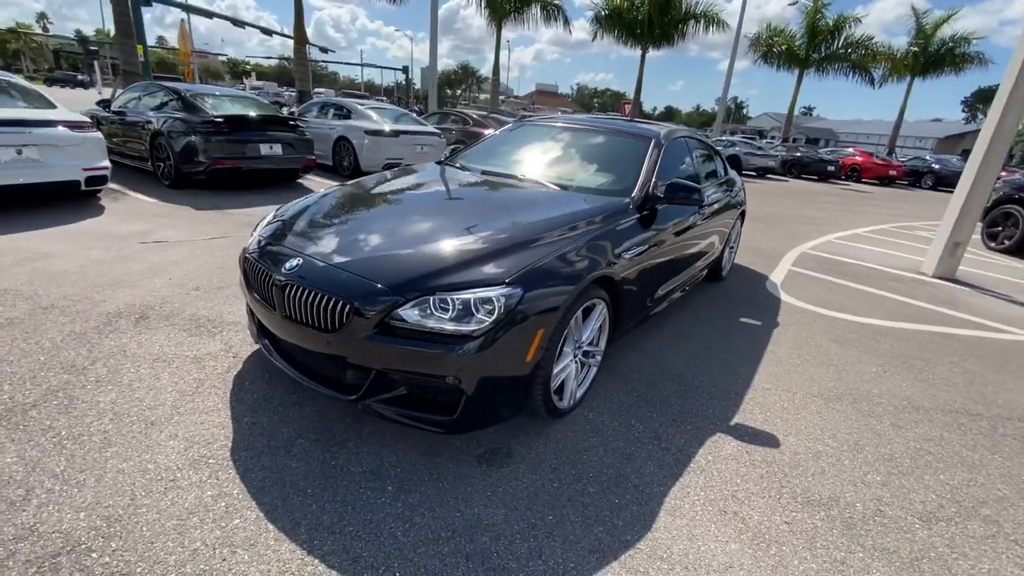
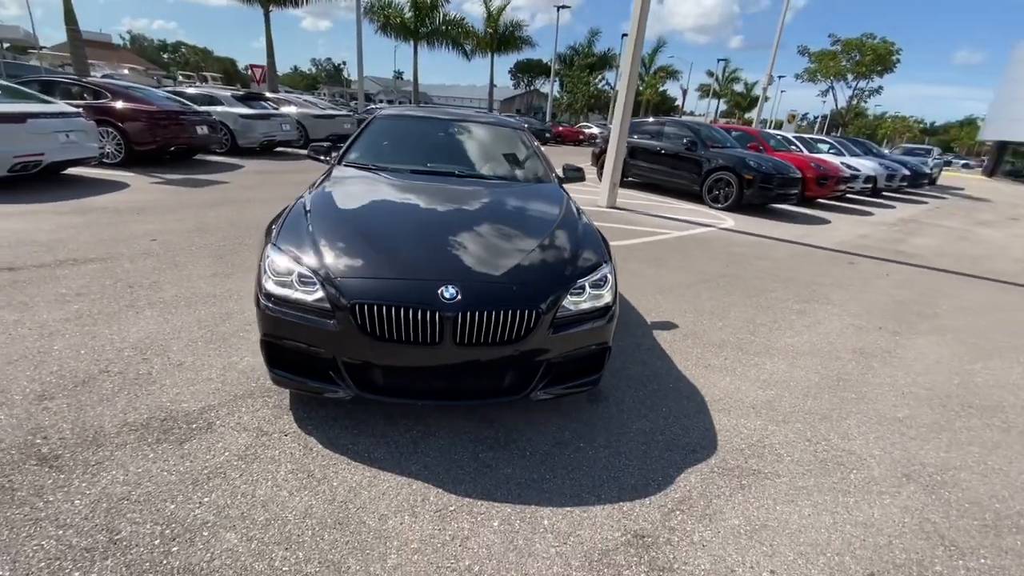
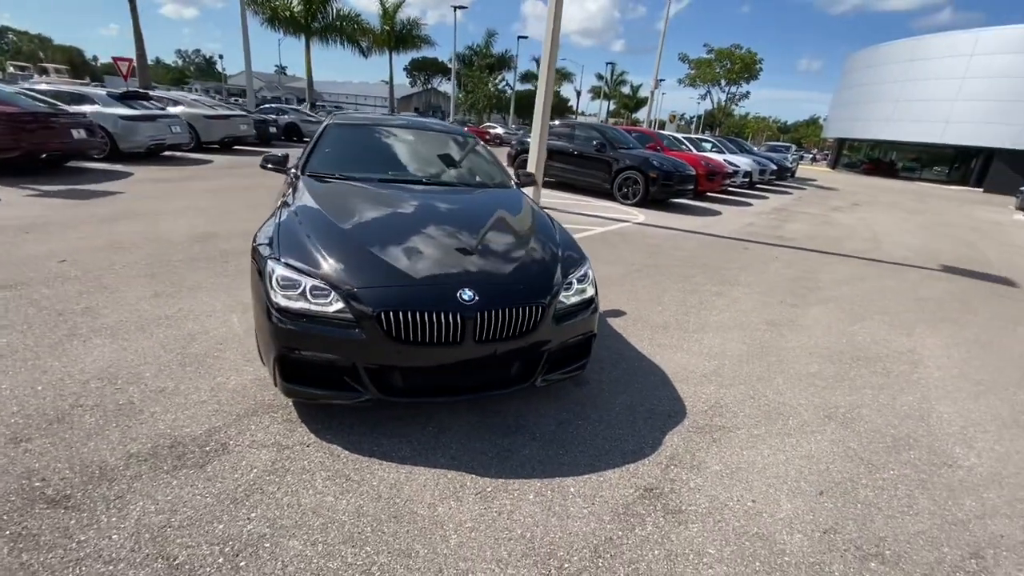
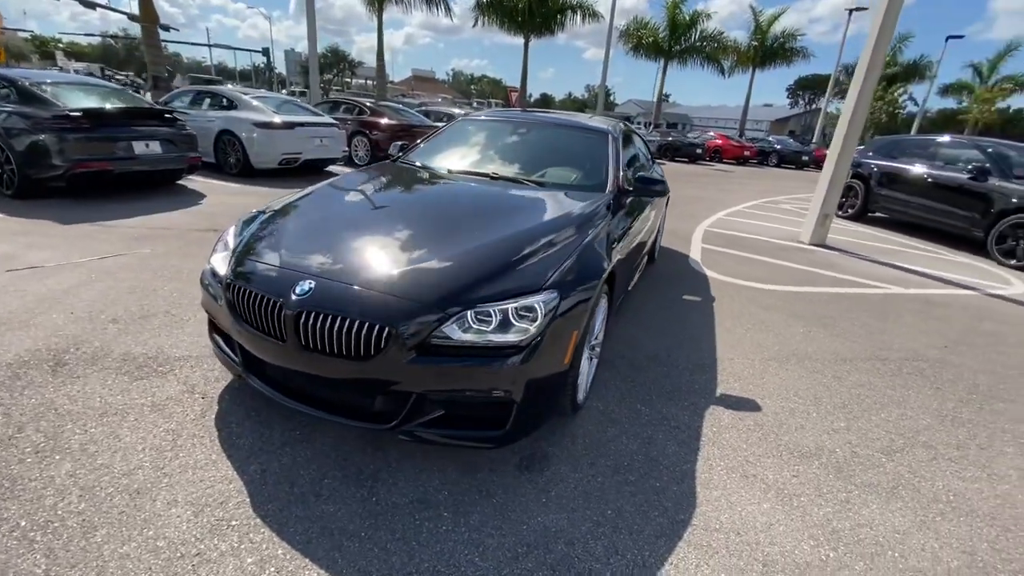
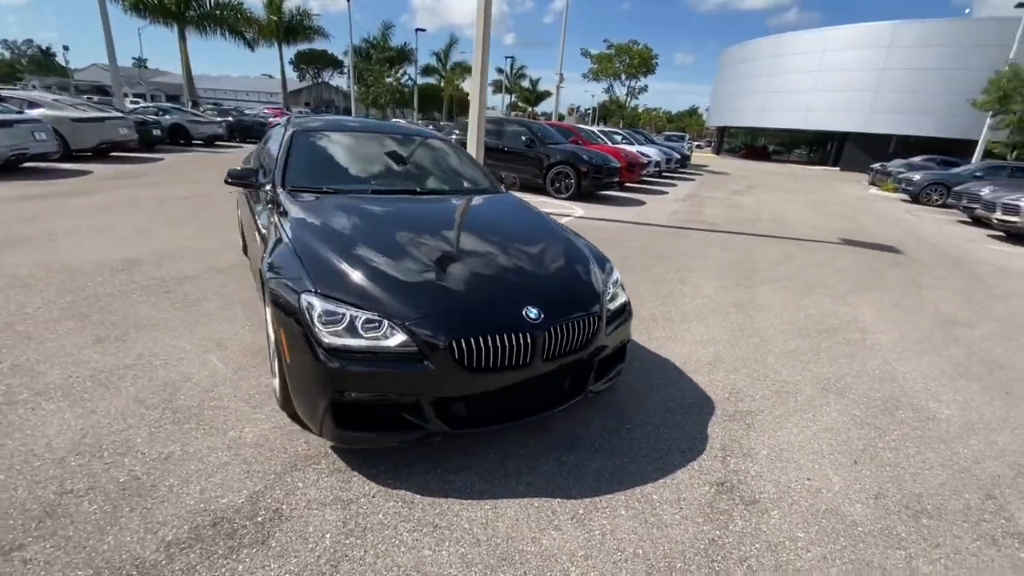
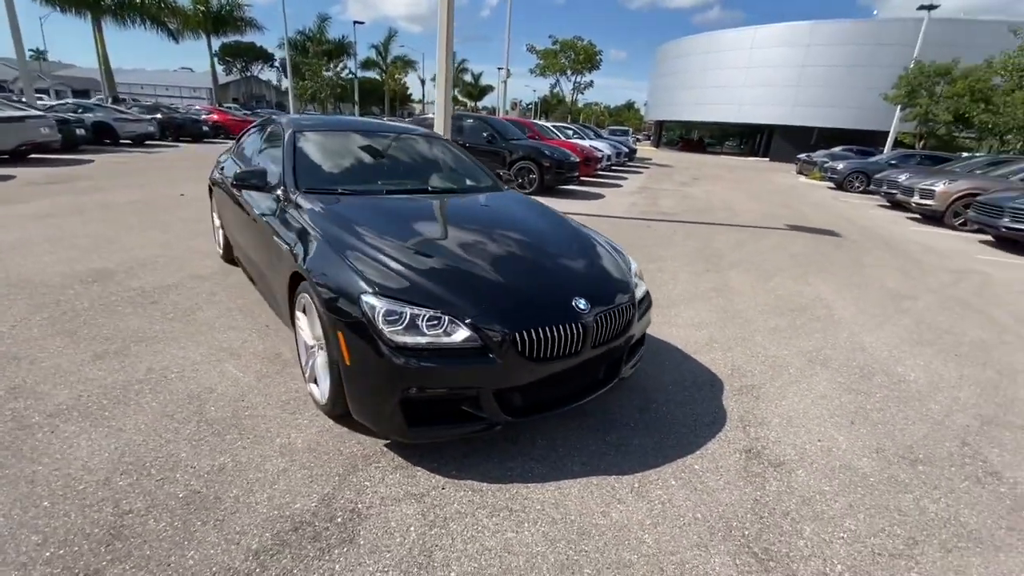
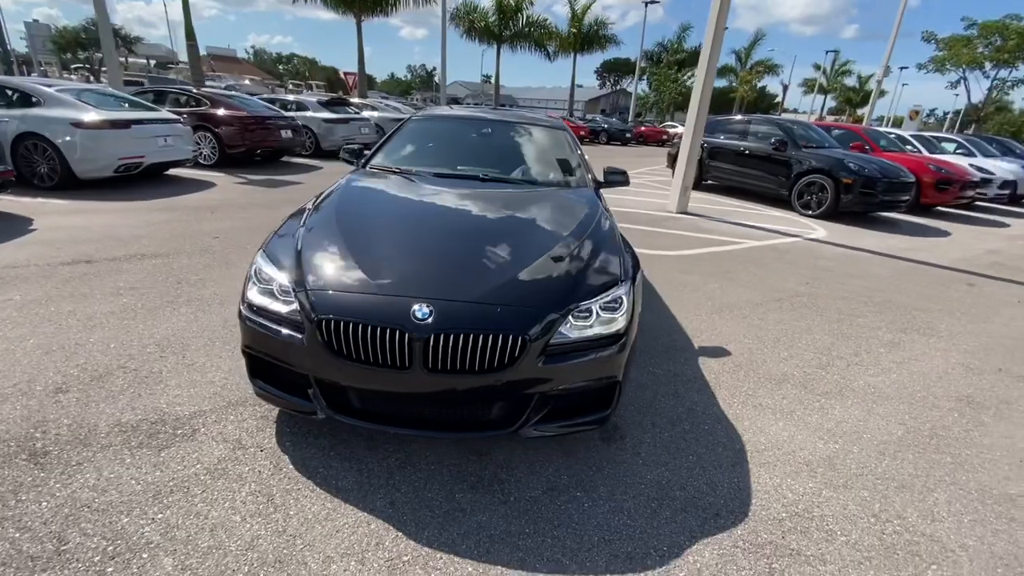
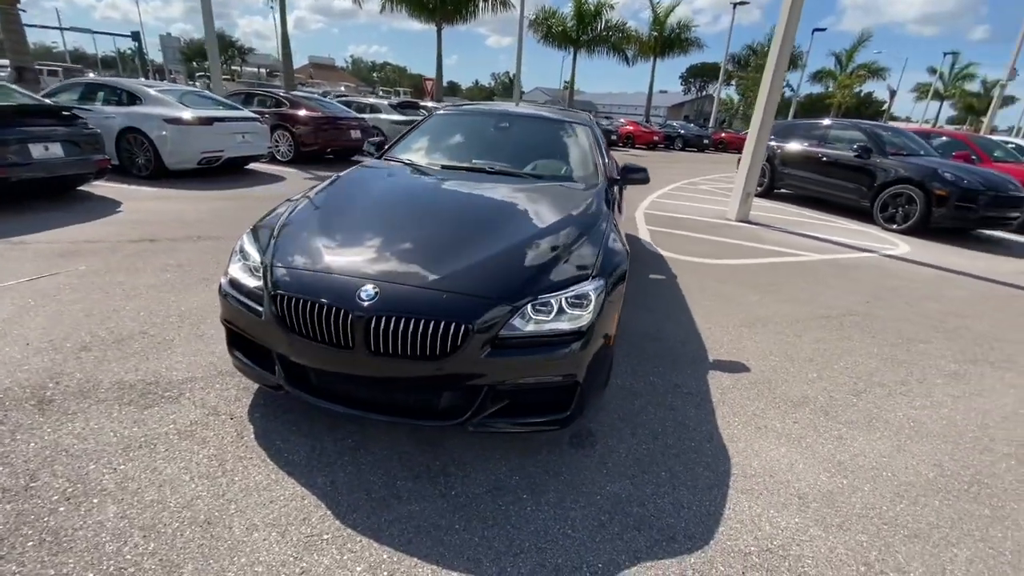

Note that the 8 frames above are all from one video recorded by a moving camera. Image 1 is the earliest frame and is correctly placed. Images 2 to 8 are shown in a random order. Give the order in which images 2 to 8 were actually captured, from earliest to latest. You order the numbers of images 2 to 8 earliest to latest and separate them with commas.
4, 8, 7, 2, 3, 5, 6
